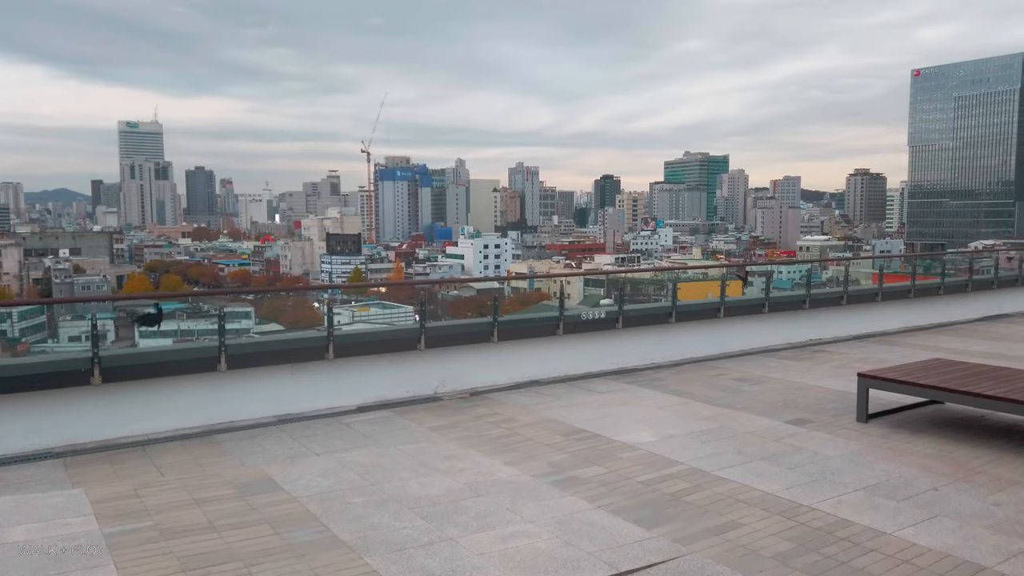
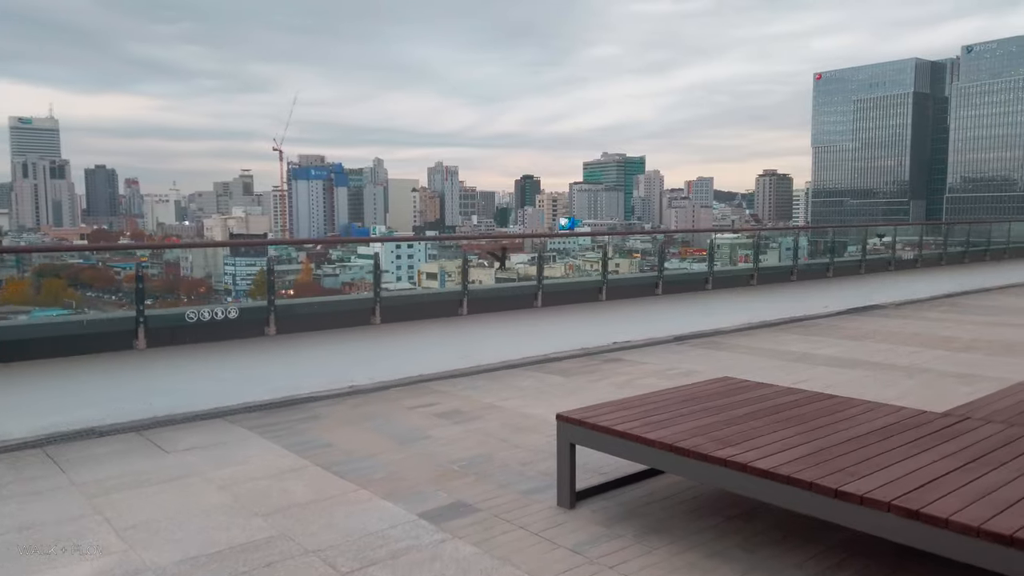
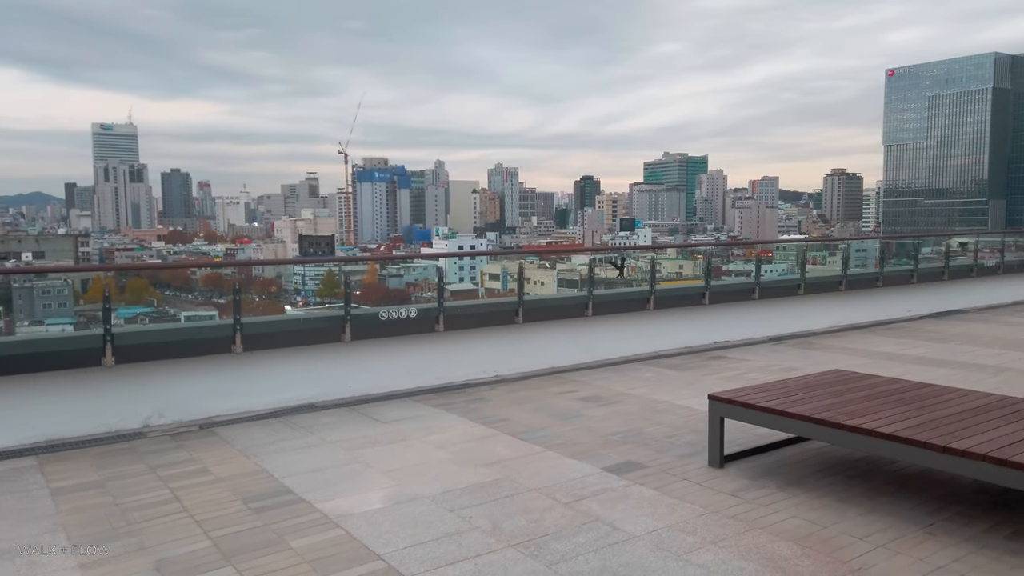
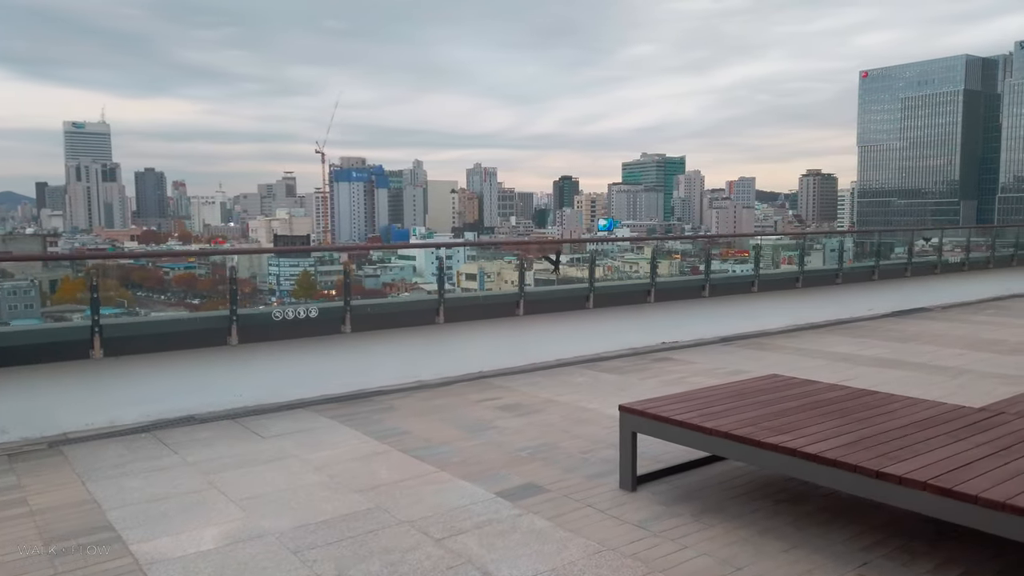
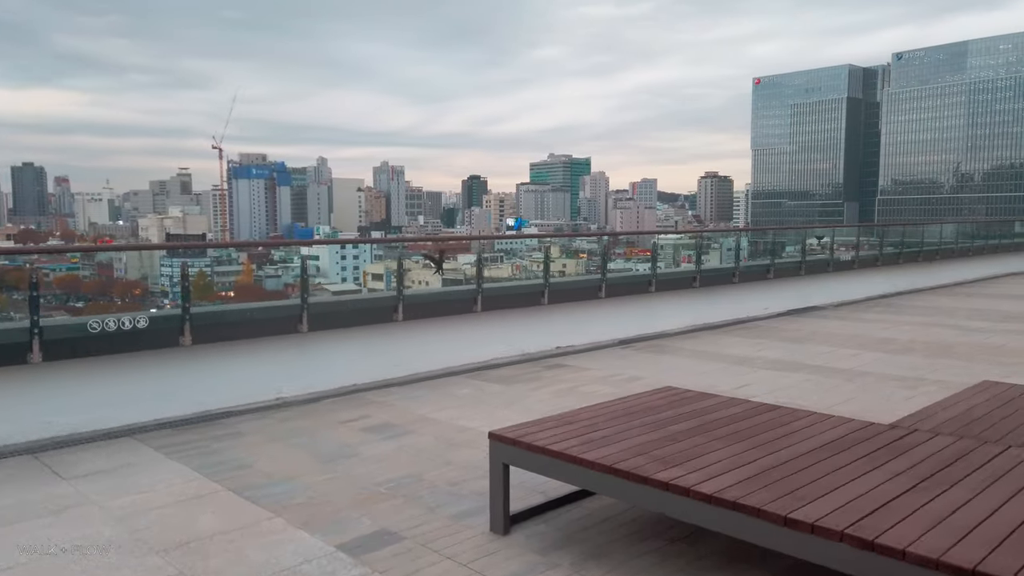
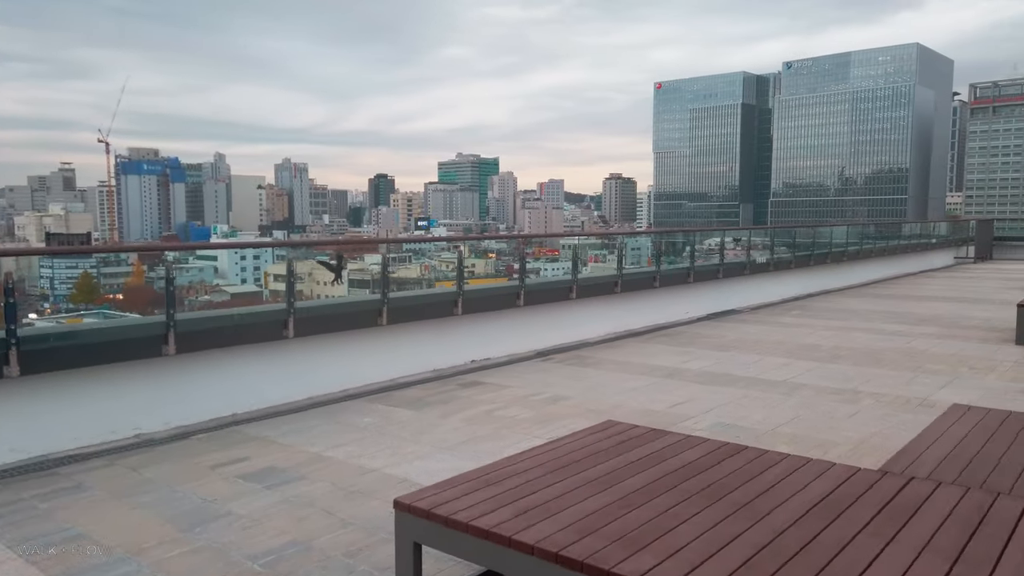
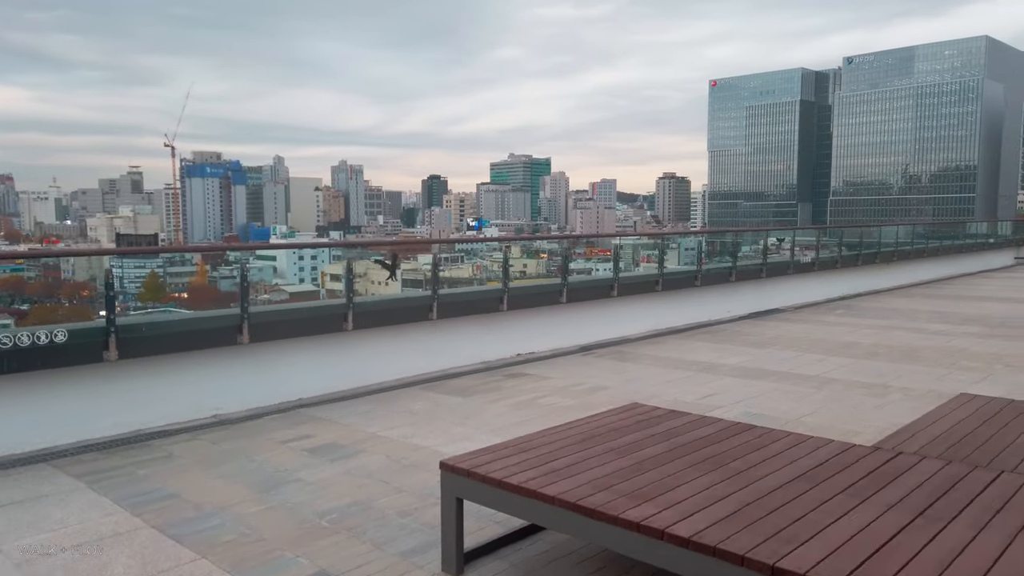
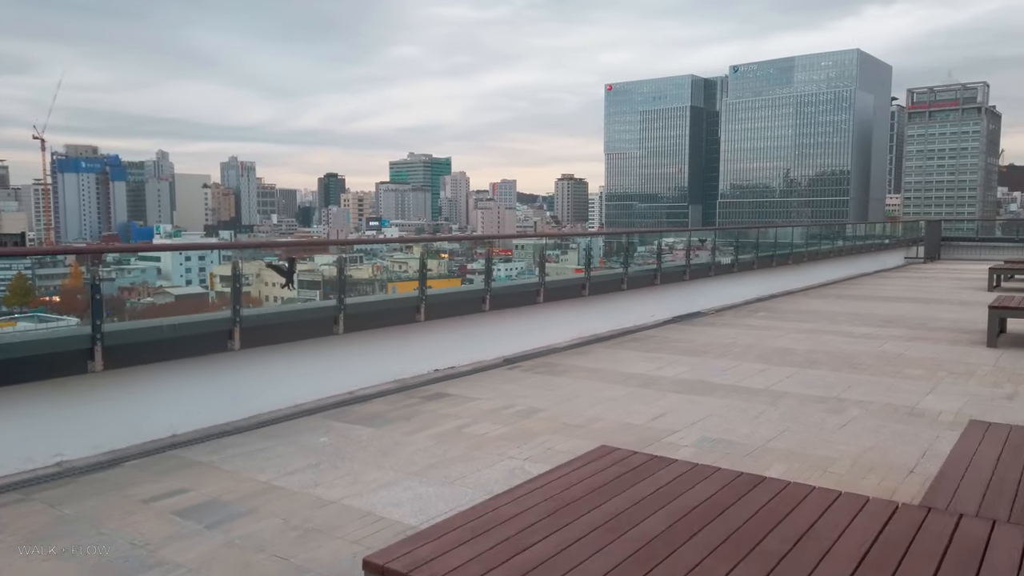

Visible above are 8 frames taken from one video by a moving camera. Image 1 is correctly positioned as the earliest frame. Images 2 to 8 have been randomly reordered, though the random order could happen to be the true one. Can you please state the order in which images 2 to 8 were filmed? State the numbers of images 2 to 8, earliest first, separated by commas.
3, 4, 2, 5, 7, 6, 8
